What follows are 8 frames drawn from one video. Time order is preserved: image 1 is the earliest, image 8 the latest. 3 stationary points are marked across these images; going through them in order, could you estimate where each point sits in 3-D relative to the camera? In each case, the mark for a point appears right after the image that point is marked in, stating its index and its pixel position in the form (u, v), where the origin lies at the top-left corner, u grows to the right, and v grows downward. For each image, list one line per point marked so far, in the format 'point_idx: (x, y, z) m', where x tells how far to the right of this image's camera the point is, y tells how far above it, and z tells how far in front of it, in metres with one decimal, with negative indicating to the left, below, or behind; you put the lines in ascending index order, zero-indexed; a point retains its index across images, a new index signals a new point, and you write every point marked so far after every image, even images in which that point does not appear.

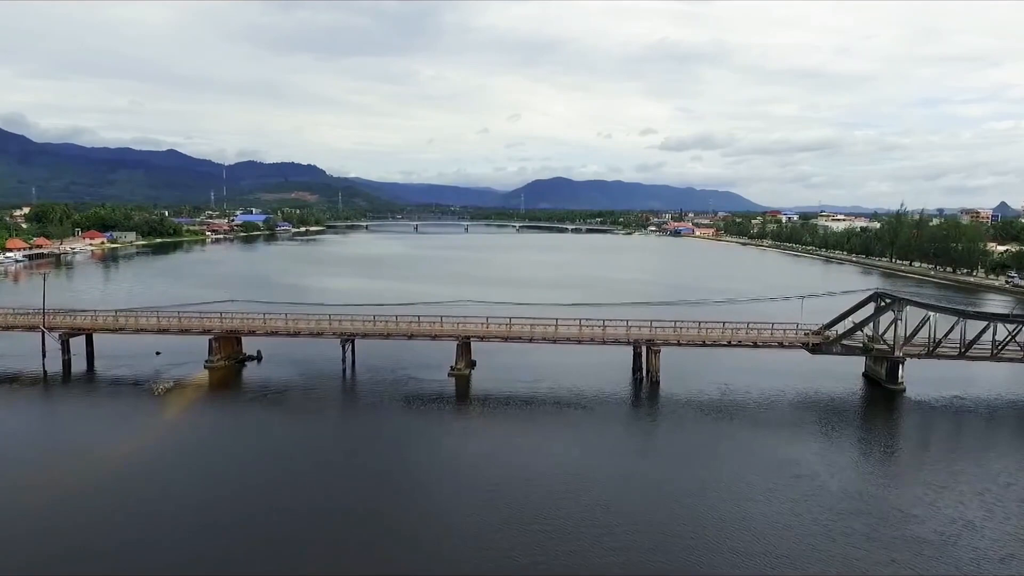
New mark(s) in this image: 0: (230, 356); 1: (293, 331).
0: (-3.9, -1.0, +9.4) m
1: (-2.9, -0.6, +9.0) m
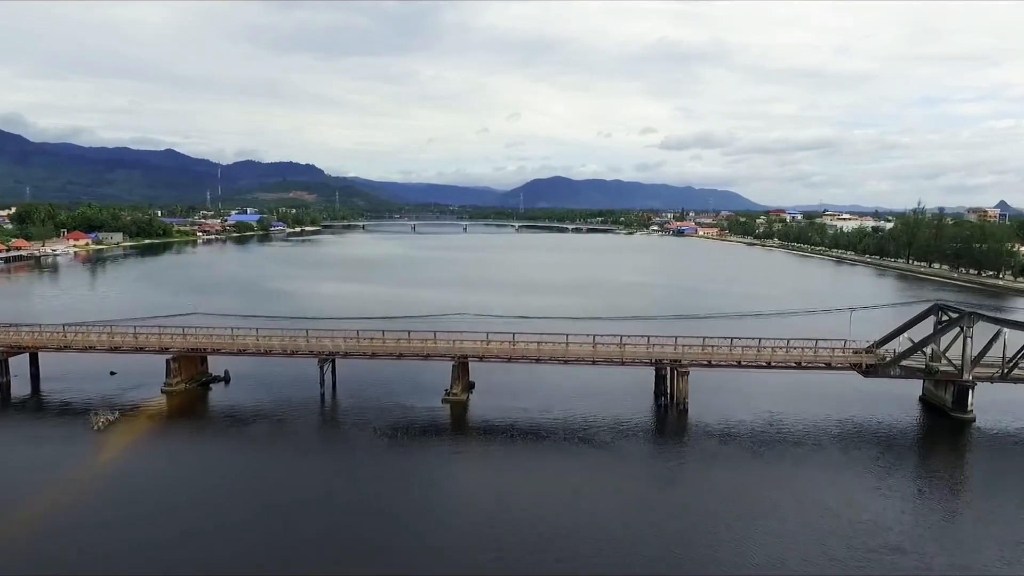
0: (-3.9, -1.1, +8.3) m
1: (-2.8, -0.7, +7.8) m
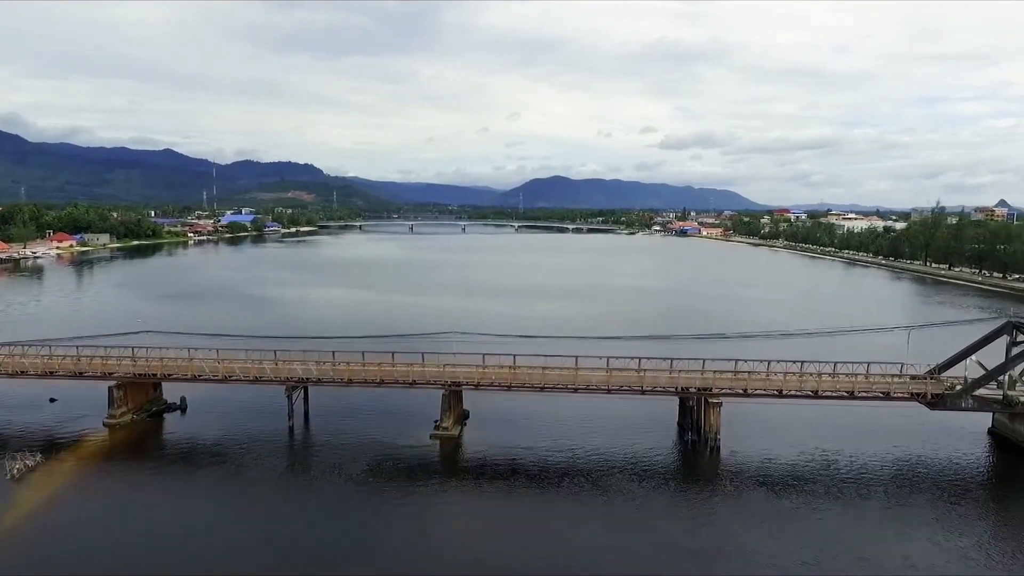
0: (-3.9, -1.2, +7.1) m
1: (-2.8, -0.8, +6.7) m
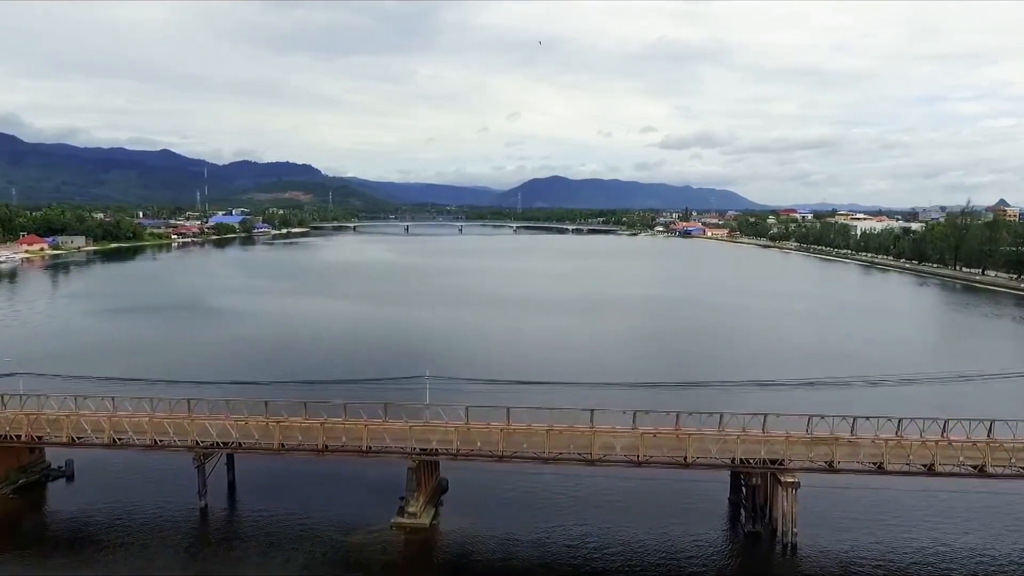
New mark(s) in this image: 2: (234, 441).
0: (-3.9, -1.5, +5.4) m
1: (-2.9, -1.1, +4.9) m
2: (-1.9, -1.1, +4.8) m
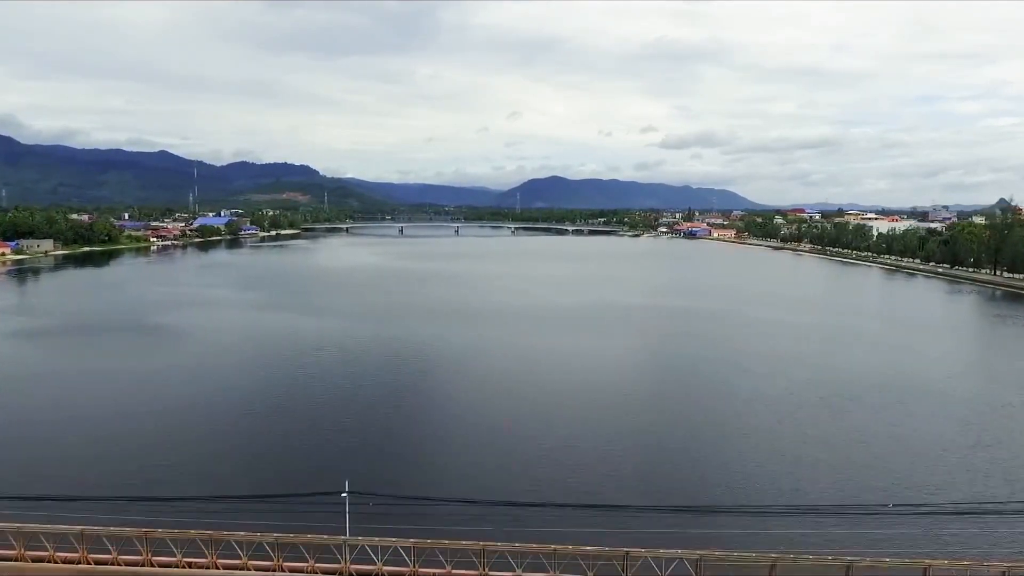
0: (-4.0, -1.7, +3.3) m
1: (-3.0, -1.3, +2.9) m
2: (-2.0, -1.3, +2.7) m
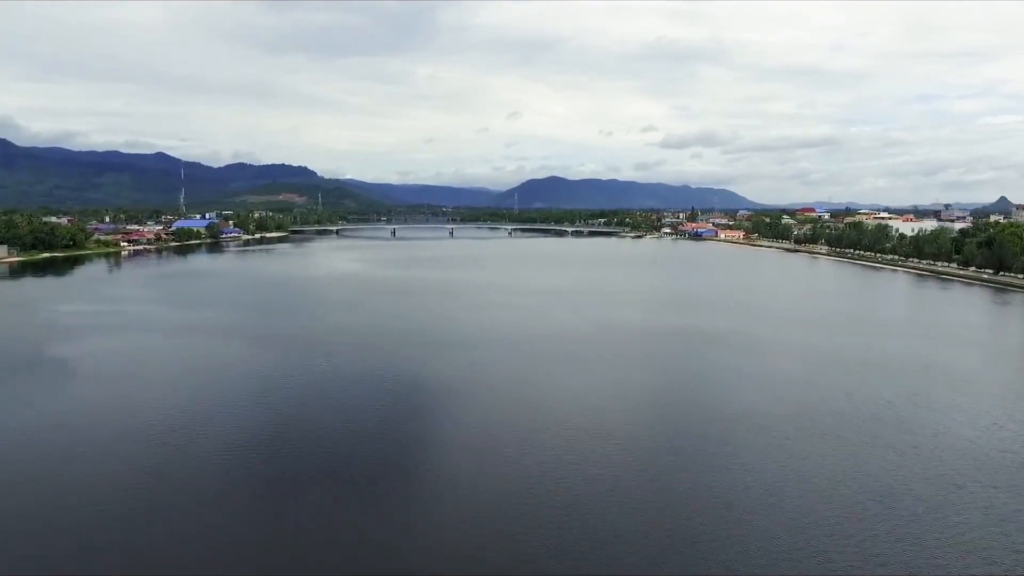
0: (-4.2, -2.0, +0.8) m
1: (-3.2, -1.6, +0.4) m
2: (-2.2, -1.6, +0.3) m
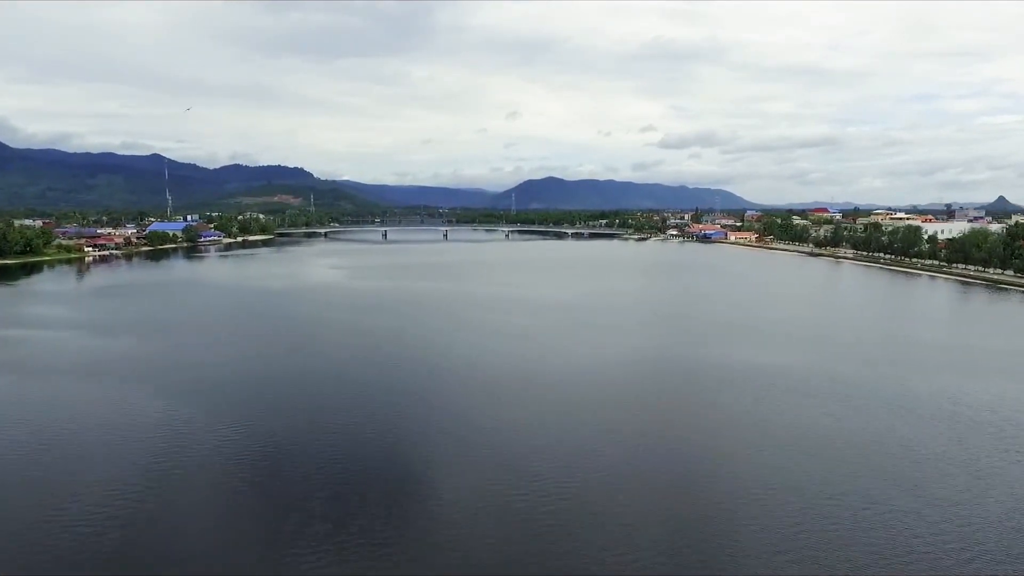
0: (-4.2, -2.4, -1.9) m
1: (-3.1, -2.0, -2.3) m
2: (-2.2, -2.0, -2.5) m
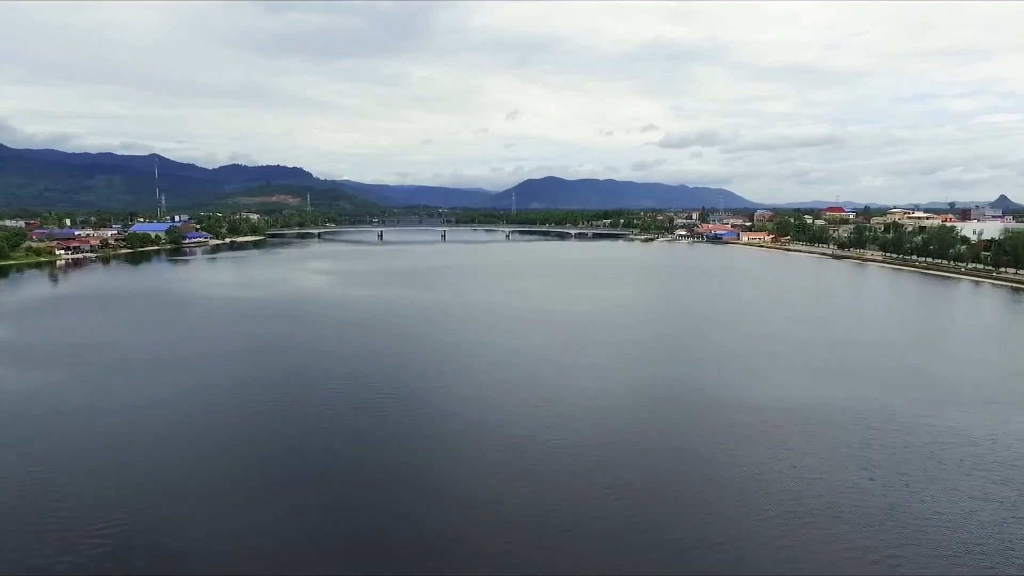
0: (-4.0, -2.6, -4.1) m
1: (-3.0, -2.2, -4.5) m
2: (-2.1, -2.2, -4.6) m
